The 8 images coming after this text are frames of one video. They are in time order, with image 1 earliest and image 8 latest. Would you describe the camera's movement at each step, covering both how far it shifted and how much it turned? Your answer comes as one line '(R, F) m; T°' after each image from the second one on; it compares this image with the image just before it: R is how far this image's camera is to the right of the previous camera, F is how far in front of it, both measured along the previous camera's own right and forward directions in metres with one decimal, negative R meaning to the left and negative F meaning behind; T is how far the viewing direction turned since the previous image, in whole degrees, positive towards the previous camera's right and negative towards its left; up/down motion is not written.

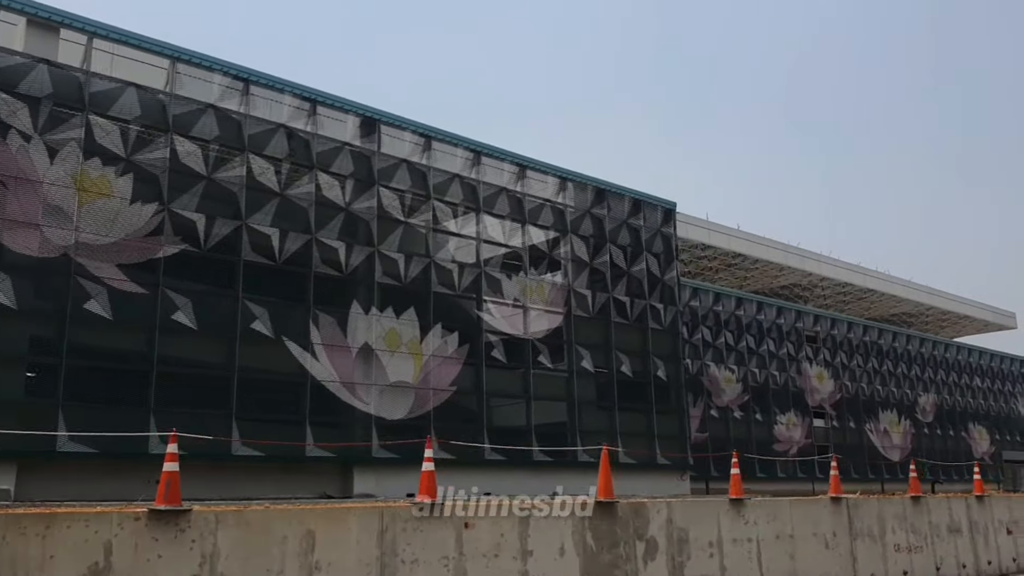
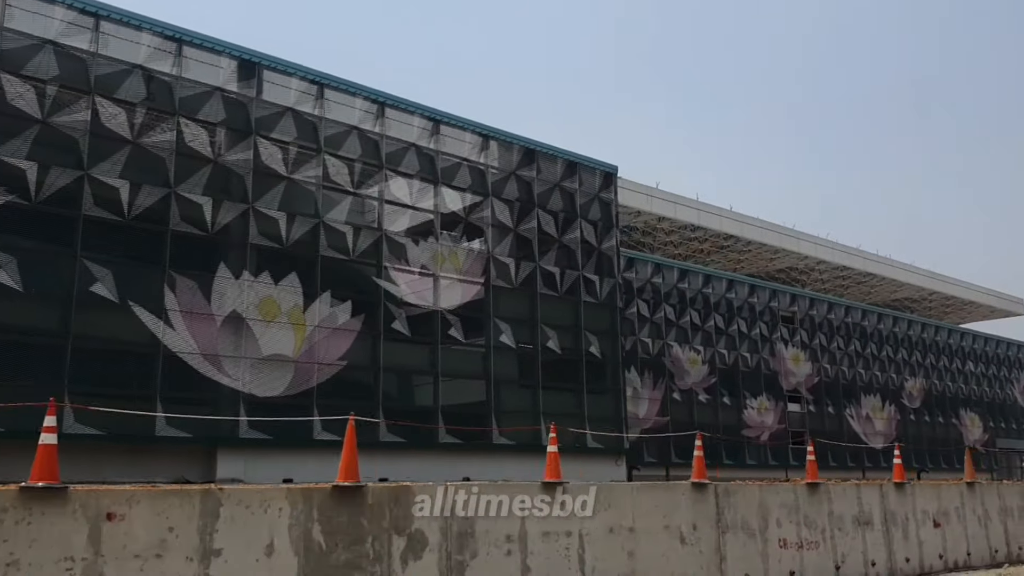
(+2.5, +2.2) m; -1°
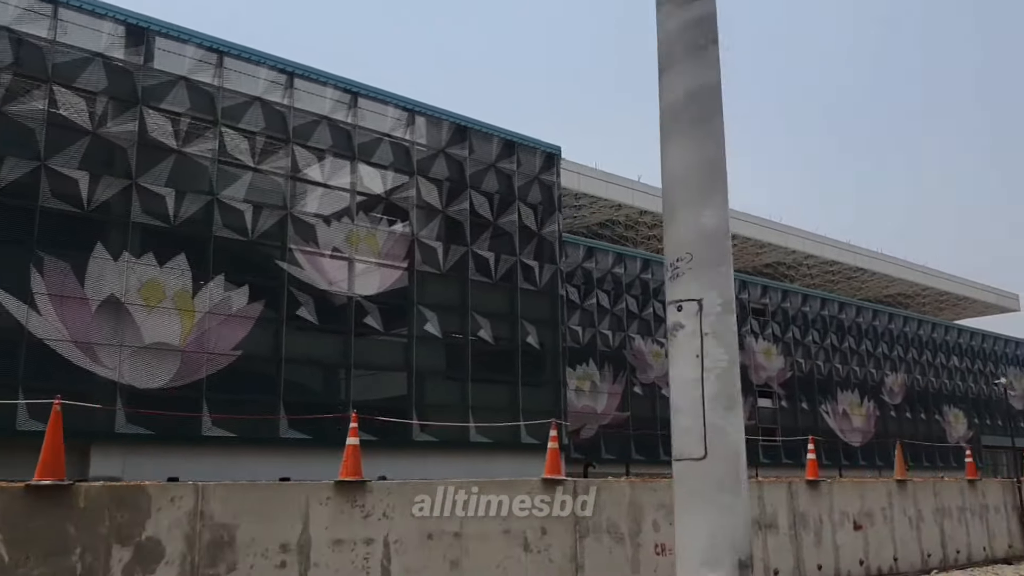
(+1.8, +1.5) m; 0°
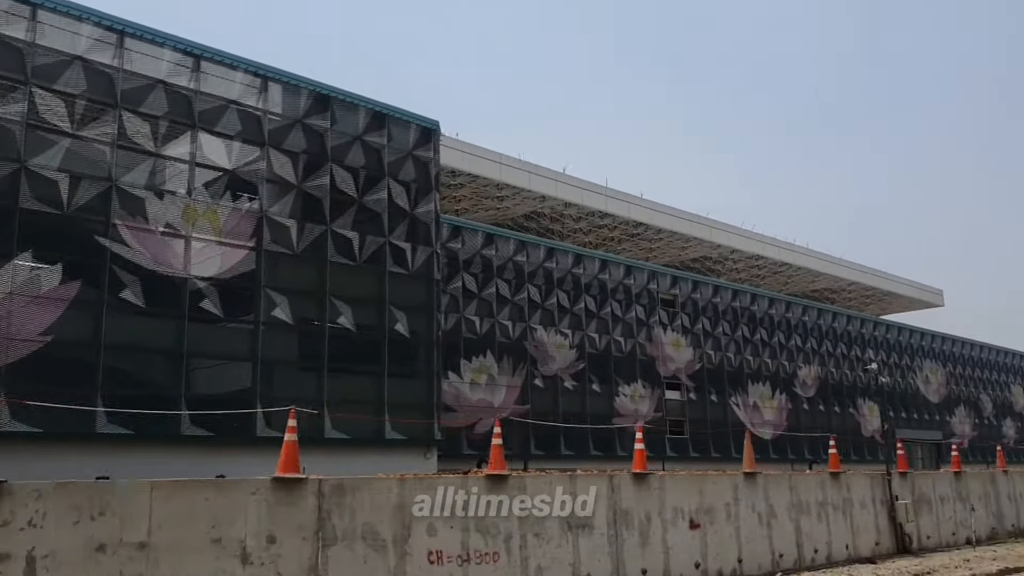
(+1.8, +1.4) m; +3°
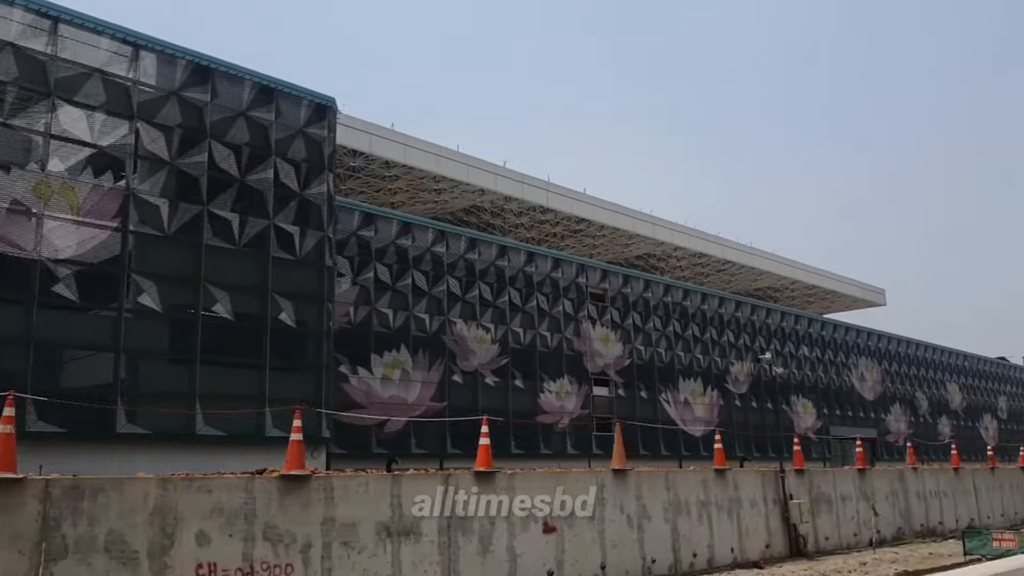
(+1.4, +1.2) m; +3°
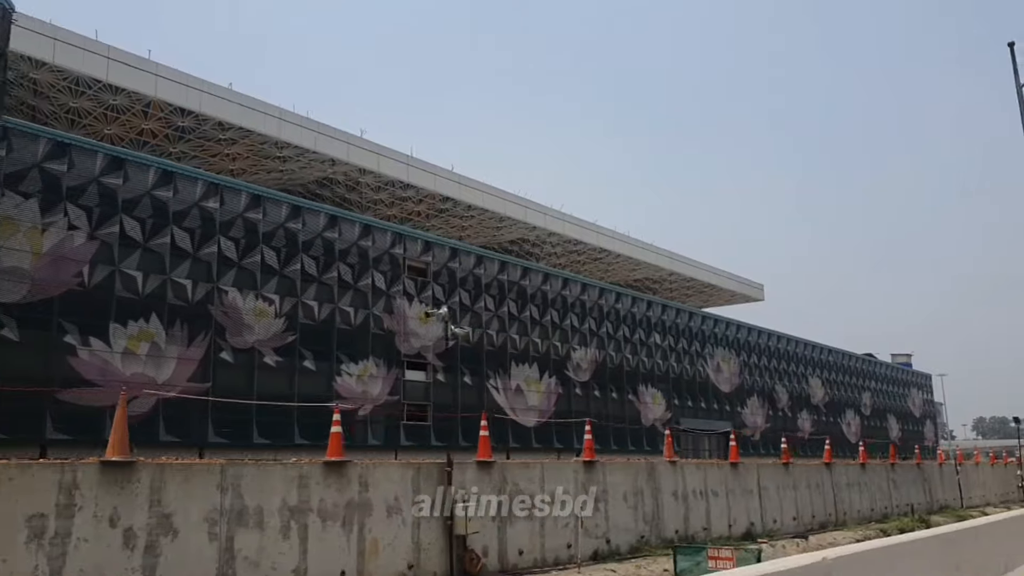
(+3.8, +3.6) m; +6°
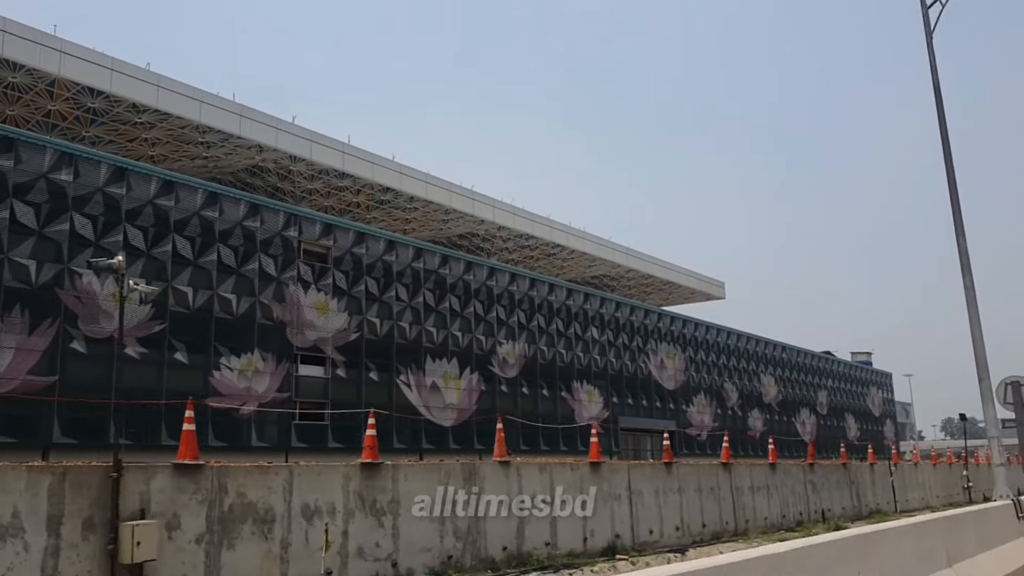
(+2.4, +2.7) m; +1°
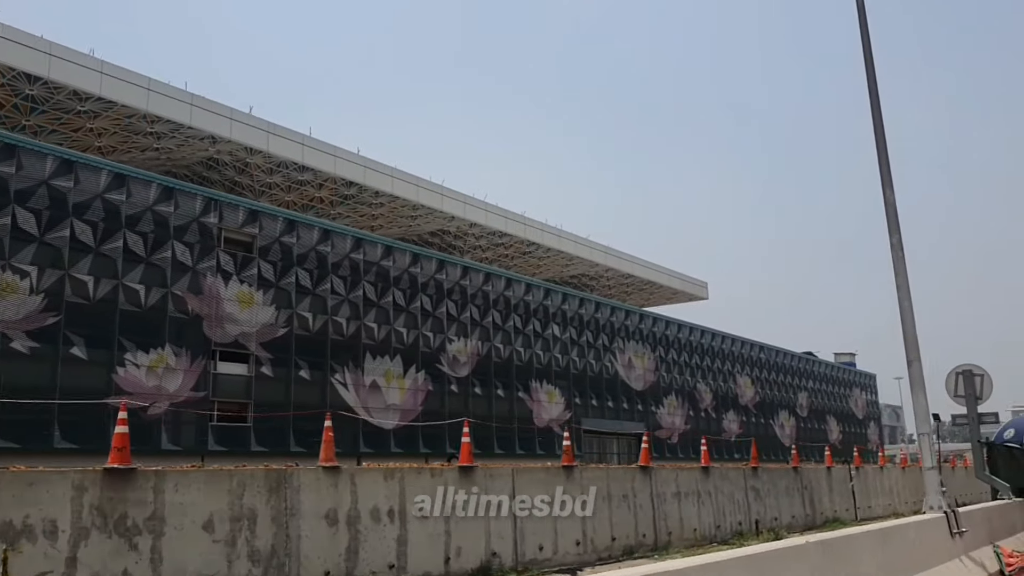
(+1.7, +2.2) m; 0°
